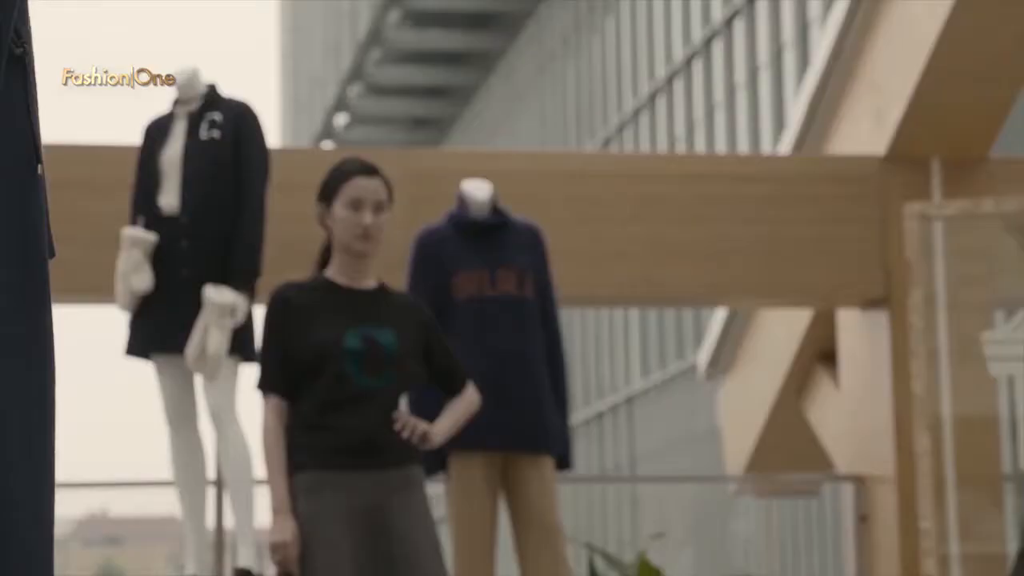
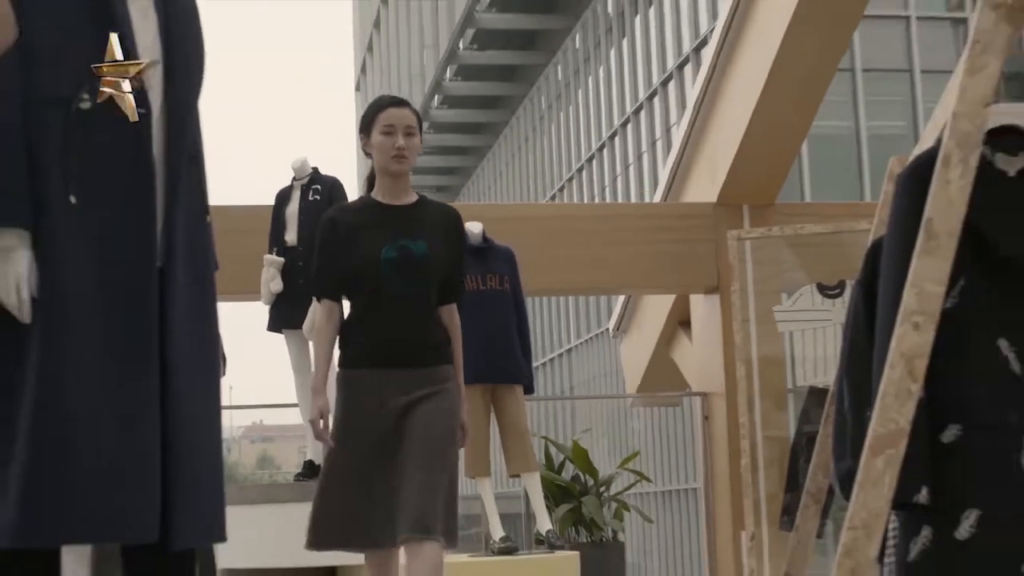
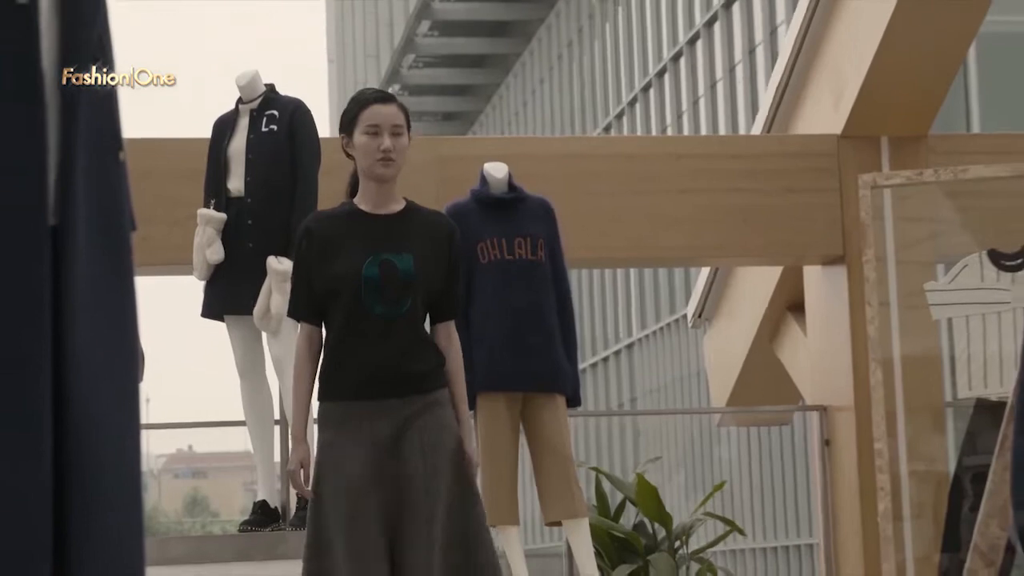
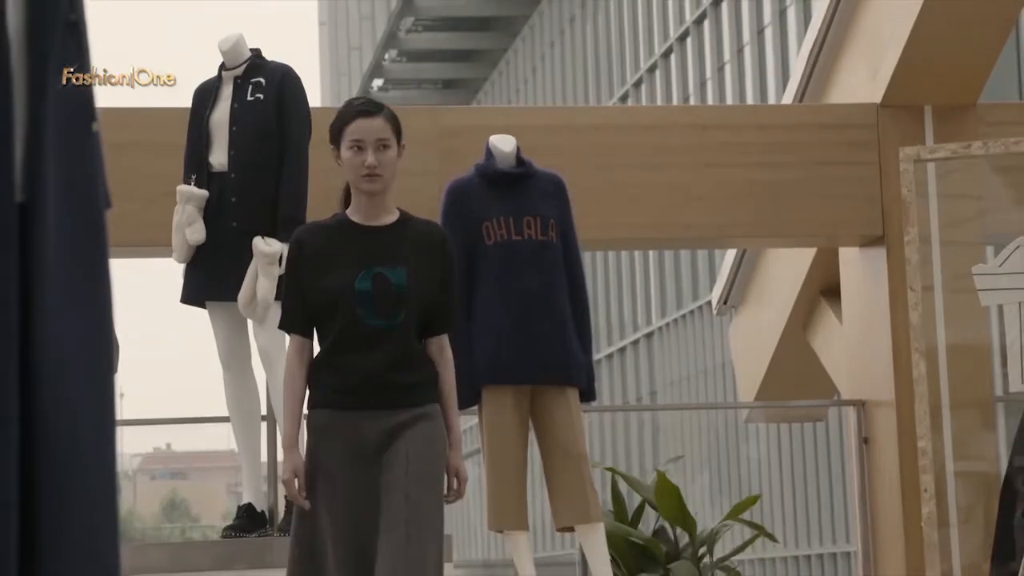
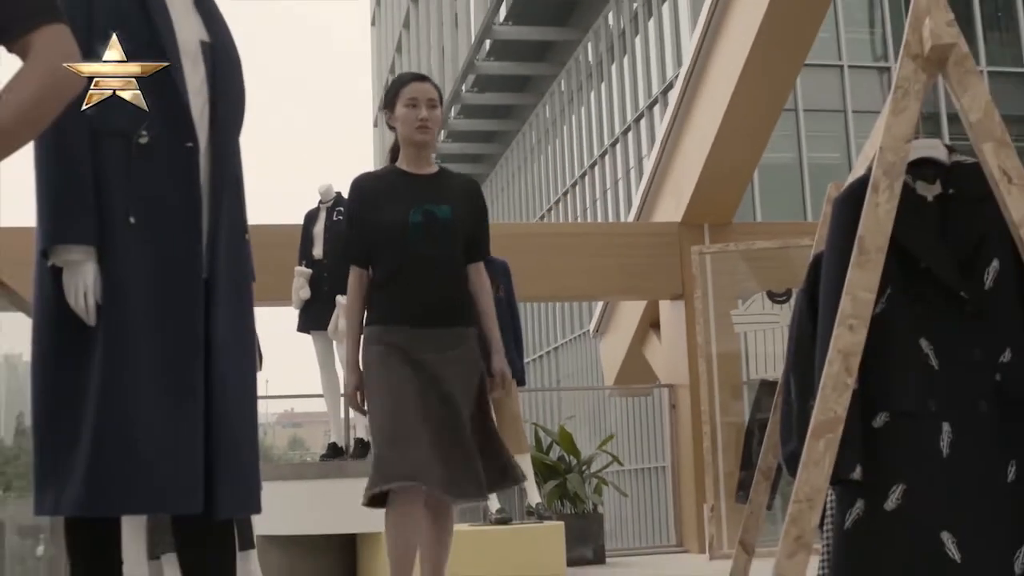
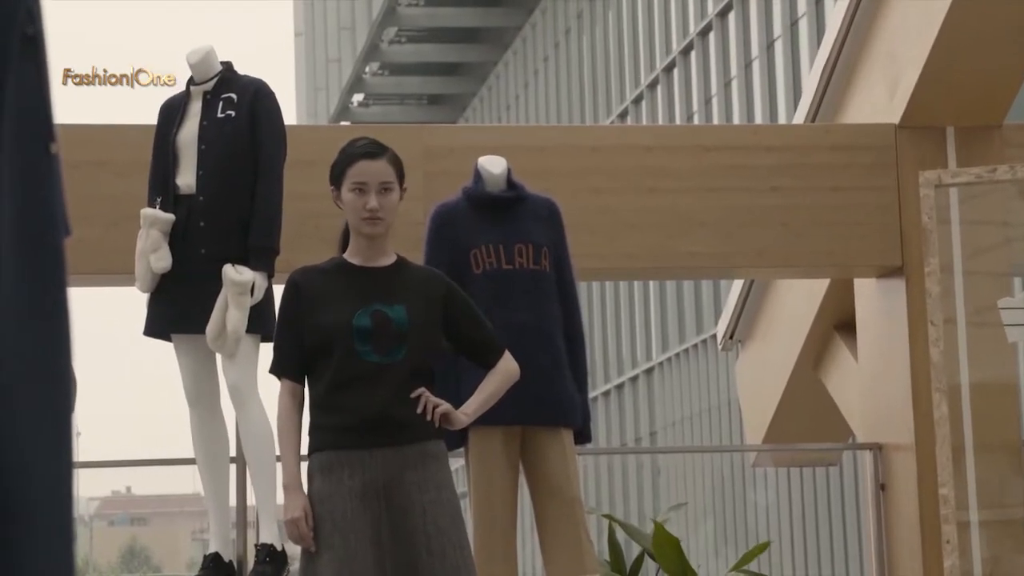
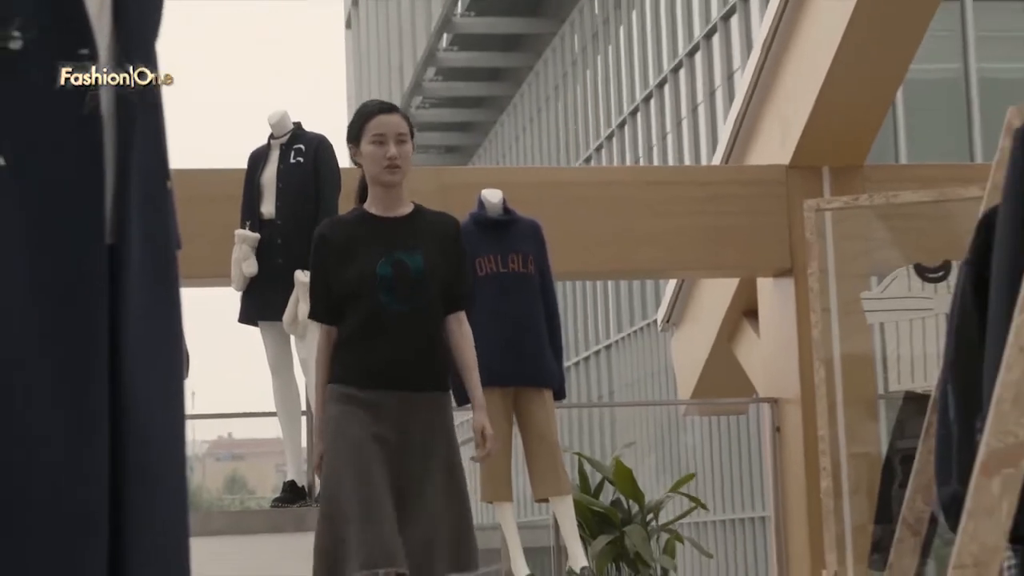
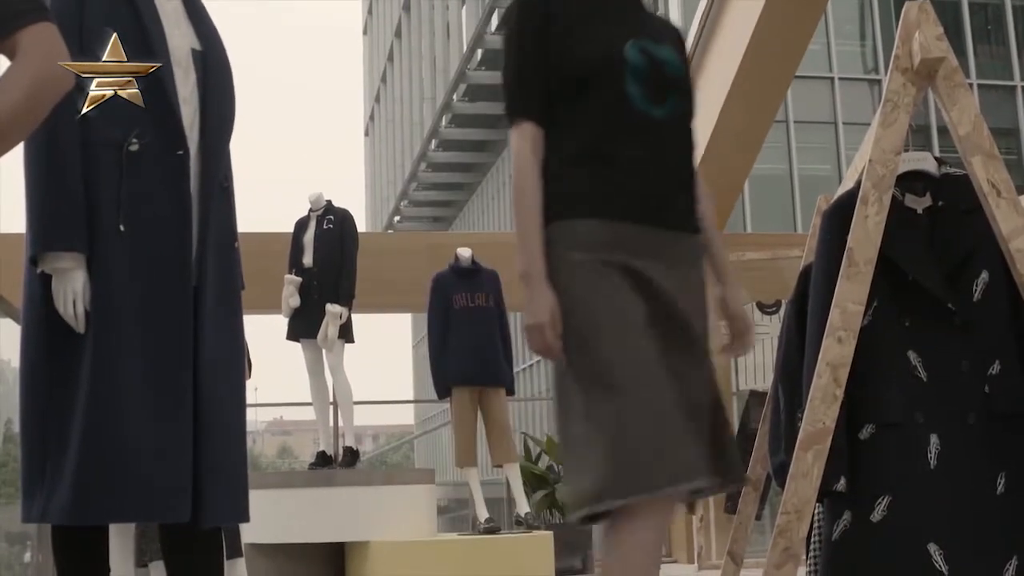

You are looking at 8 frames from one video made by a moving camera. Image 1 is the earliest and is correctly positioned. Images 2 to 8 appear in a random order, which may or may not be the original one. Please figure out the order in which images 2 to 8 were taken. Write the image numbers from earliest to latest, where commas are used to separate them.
6, 4, 3, 7, 2, 5, 8
